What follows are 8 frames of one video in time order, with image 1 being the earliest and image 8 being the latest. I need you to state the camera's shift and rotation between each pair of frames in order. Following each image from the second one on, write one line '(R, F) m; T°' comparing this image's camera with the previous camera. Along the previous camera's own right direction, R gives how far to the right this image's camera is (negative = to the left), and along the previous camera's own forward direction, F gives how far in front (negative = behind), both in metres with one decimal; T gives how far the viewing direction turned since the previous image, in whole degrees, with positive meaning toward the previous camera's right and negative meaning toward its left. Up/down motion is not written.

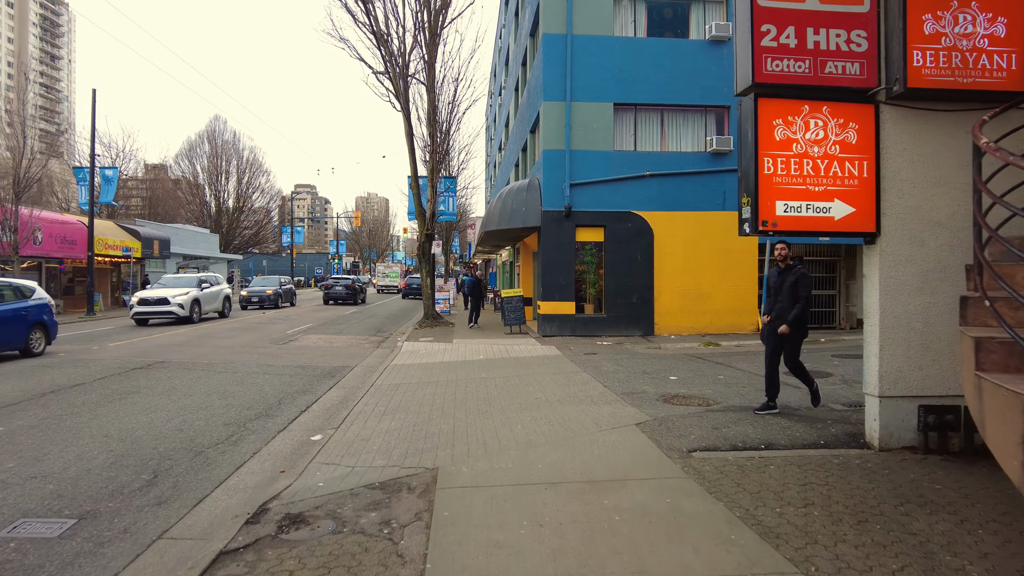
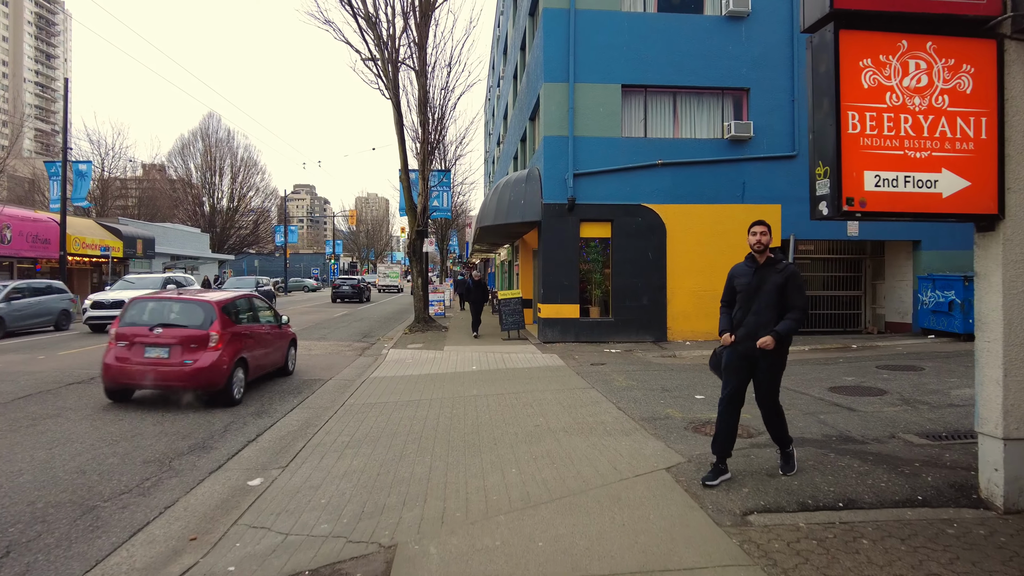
(+0.1, +1.5) m; 0°
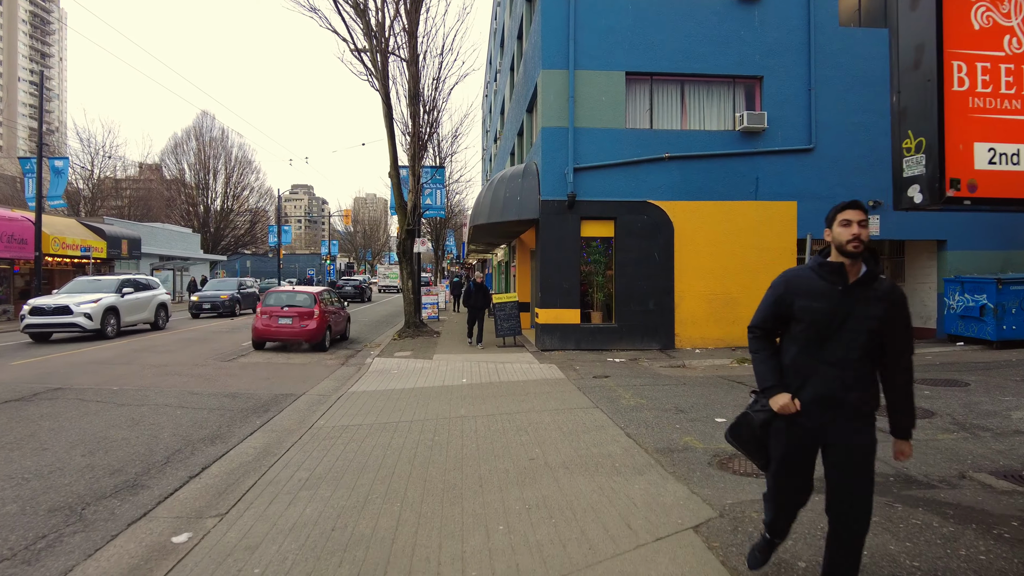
(+0.1, +1.1) m; 0°
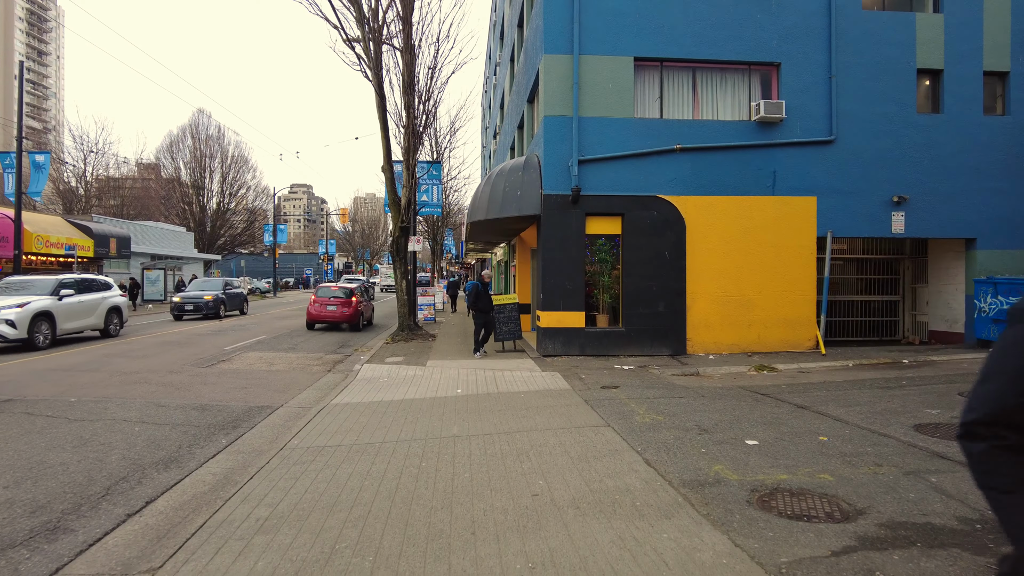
(0.0, +0.9) m; 0°
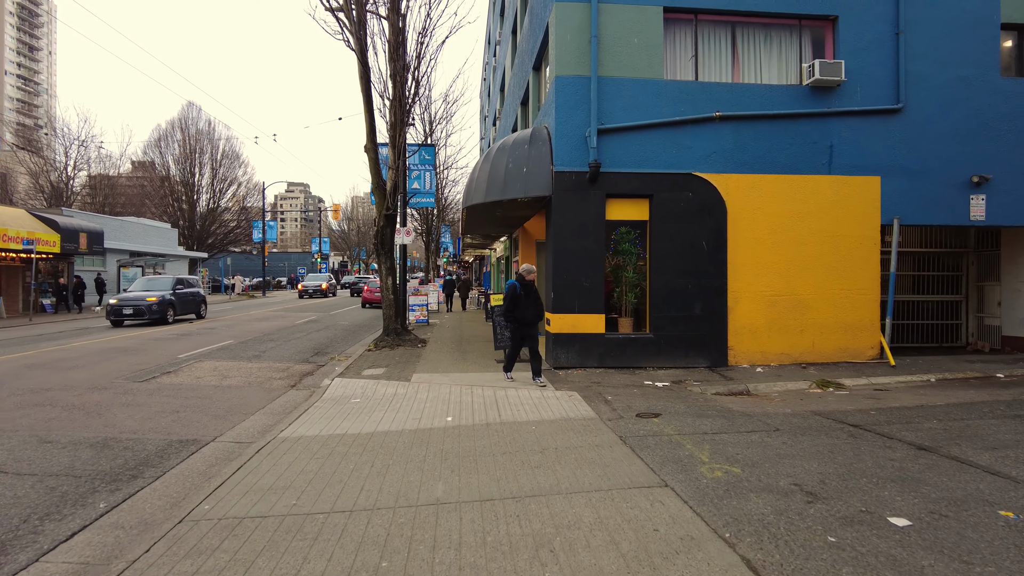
(-0.1, +2.2) m; 0°
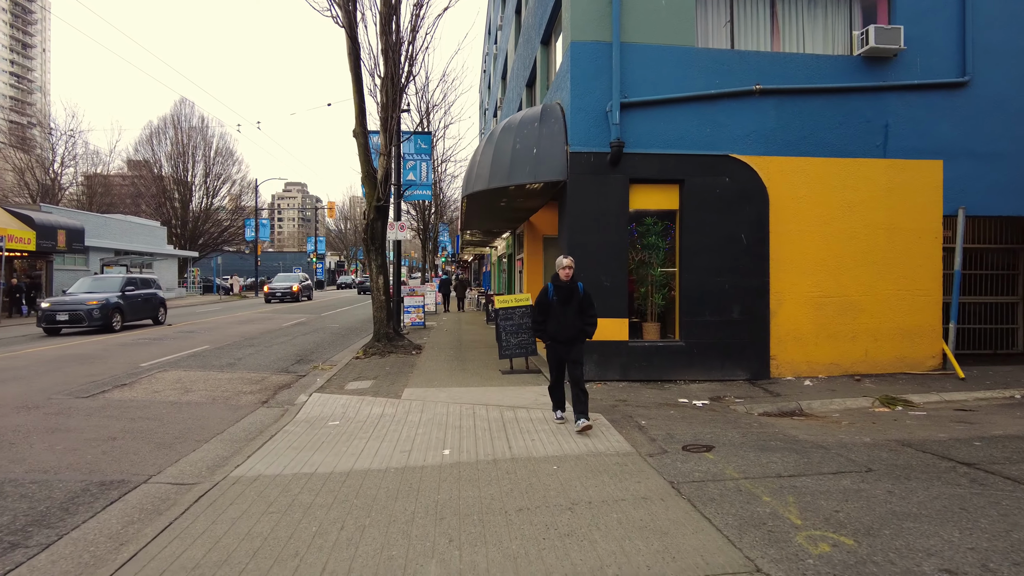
(-0.1, +1.4) m; 0°
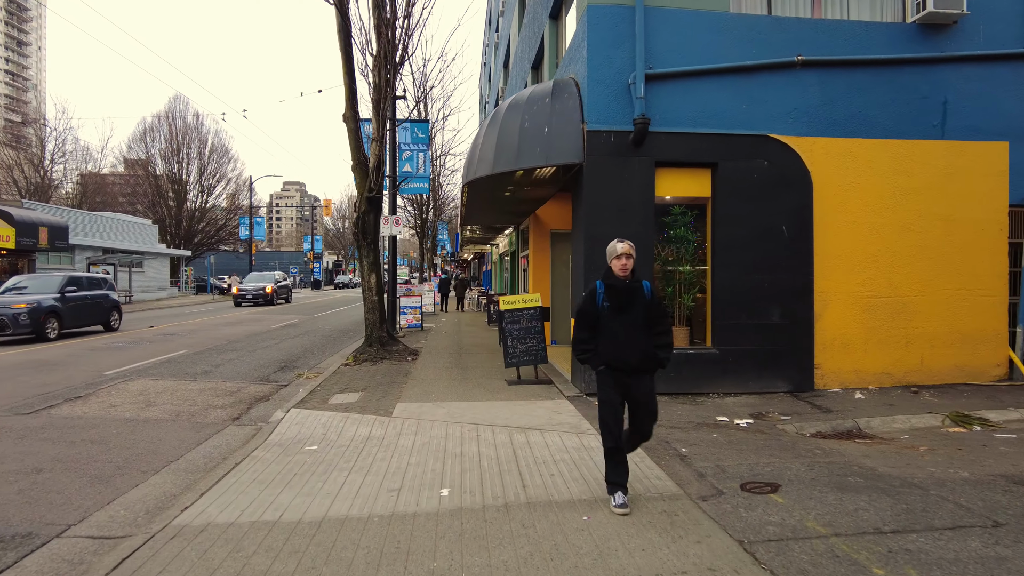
(-0.1, +1.1) m; 0°
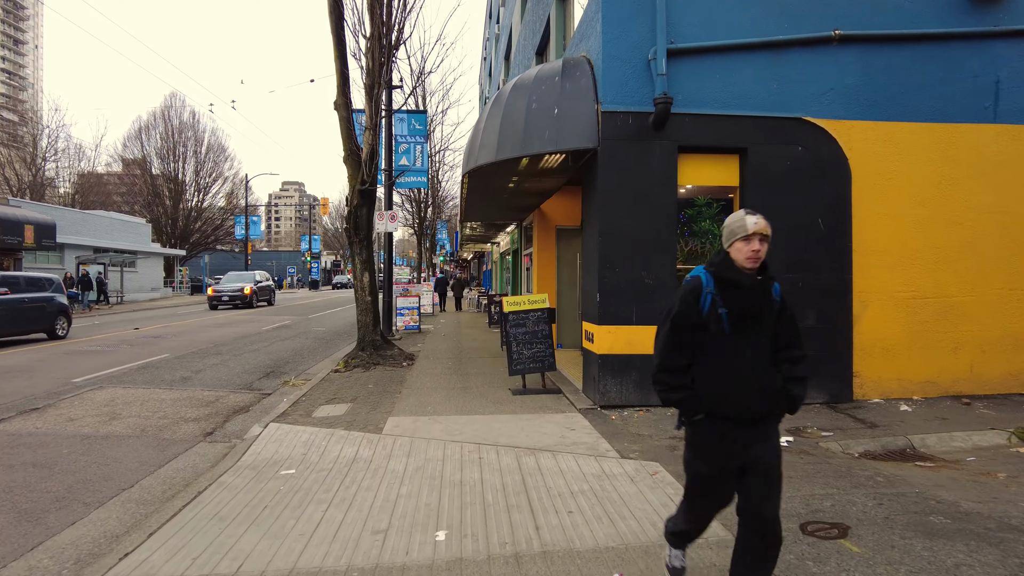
(-0.1, +0.8) m; 0°
